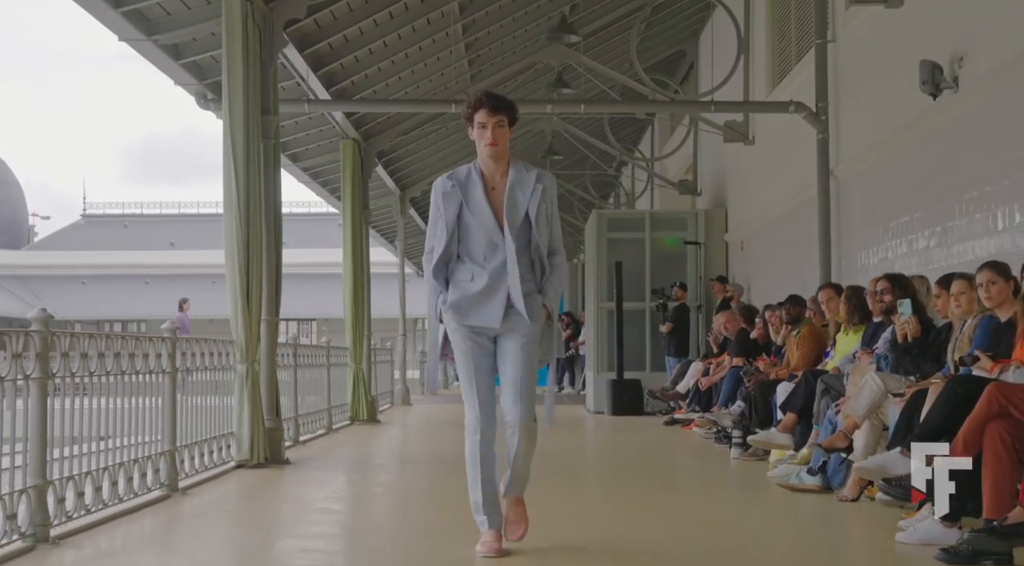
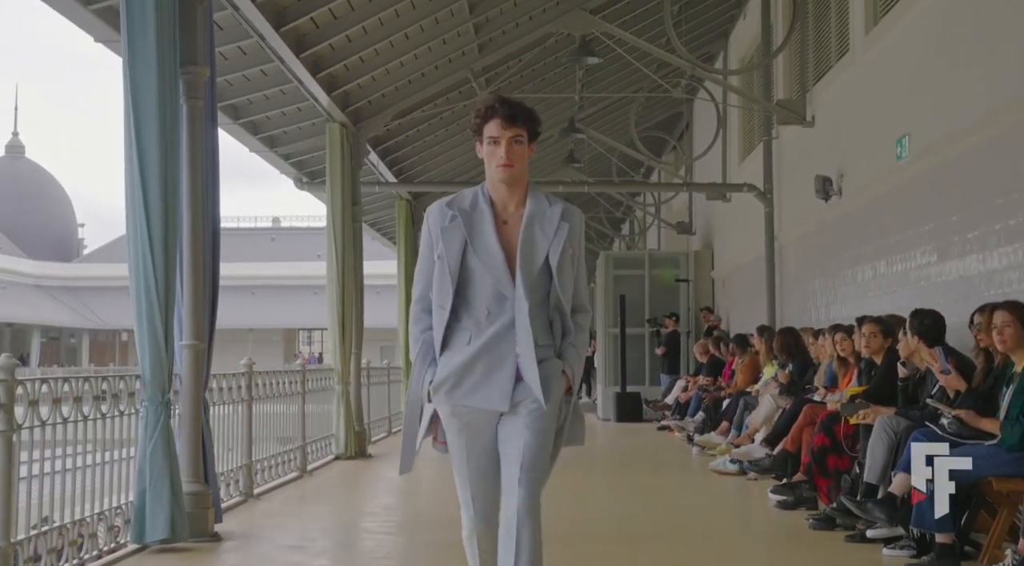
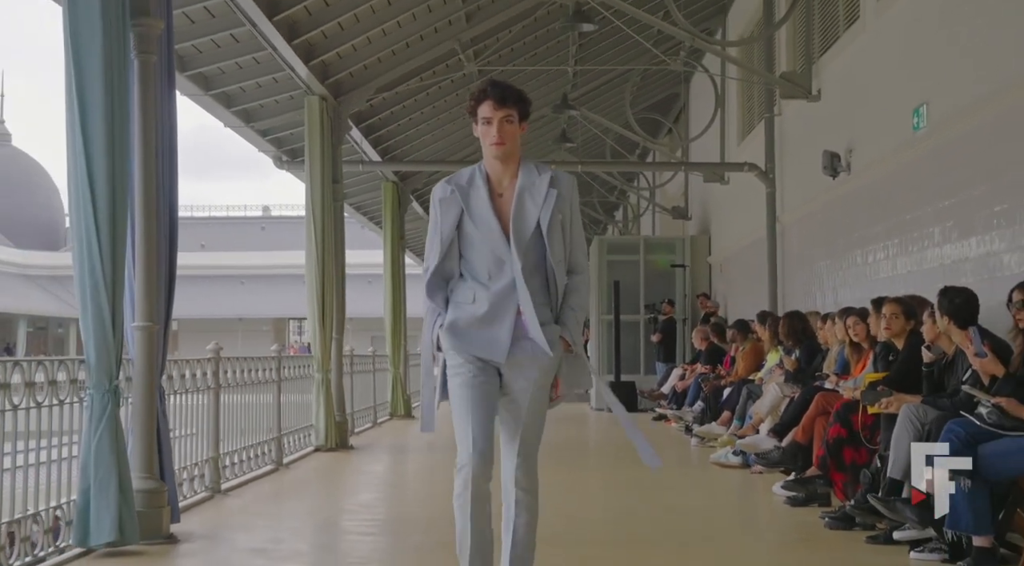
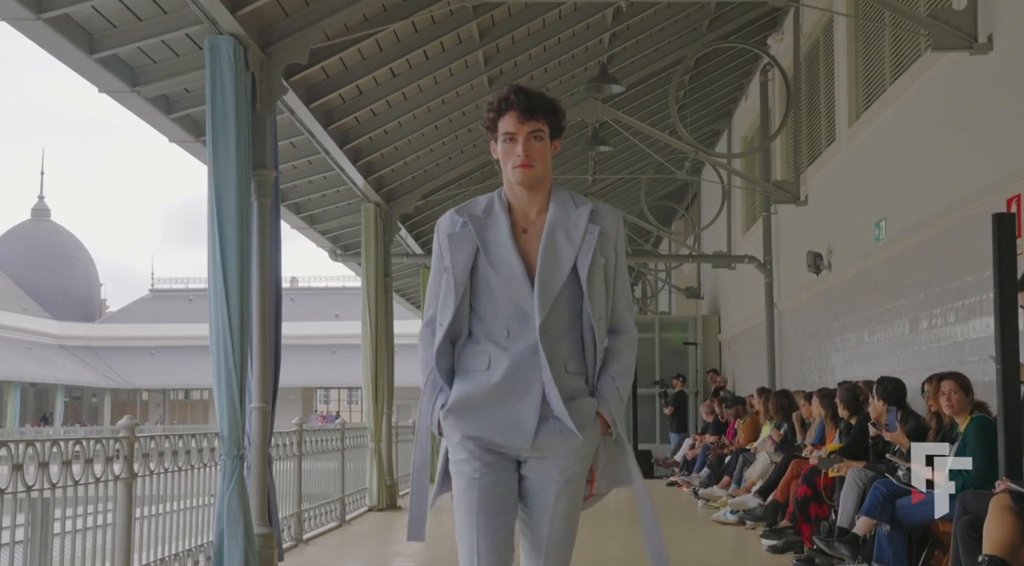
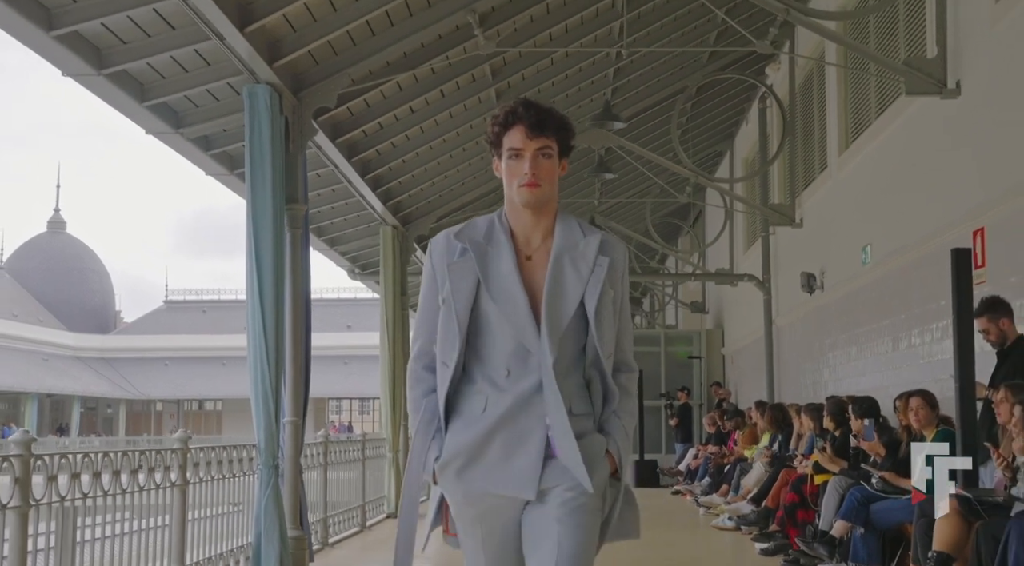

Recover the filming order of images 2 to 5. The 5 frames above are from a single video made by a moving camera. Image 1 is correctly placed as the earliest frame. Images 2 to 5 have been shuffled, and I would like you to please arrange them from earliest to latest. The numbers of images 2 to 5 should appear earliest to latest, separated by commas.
3, 2, 4, 5
